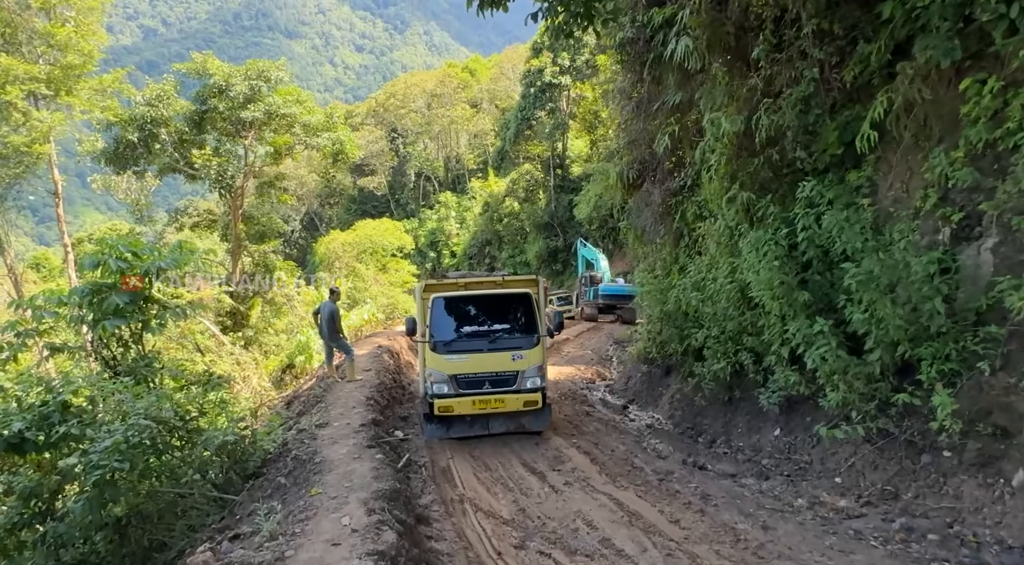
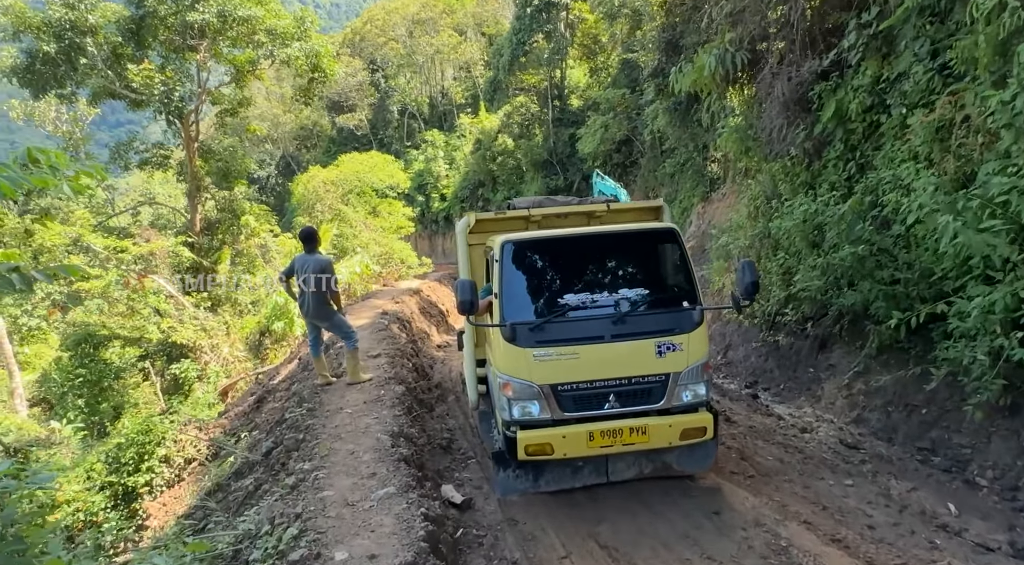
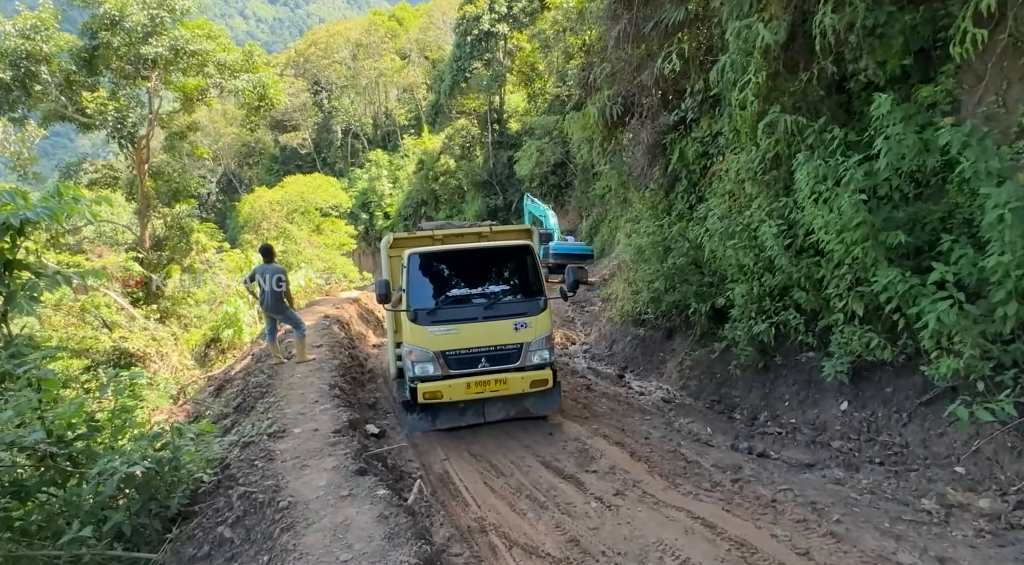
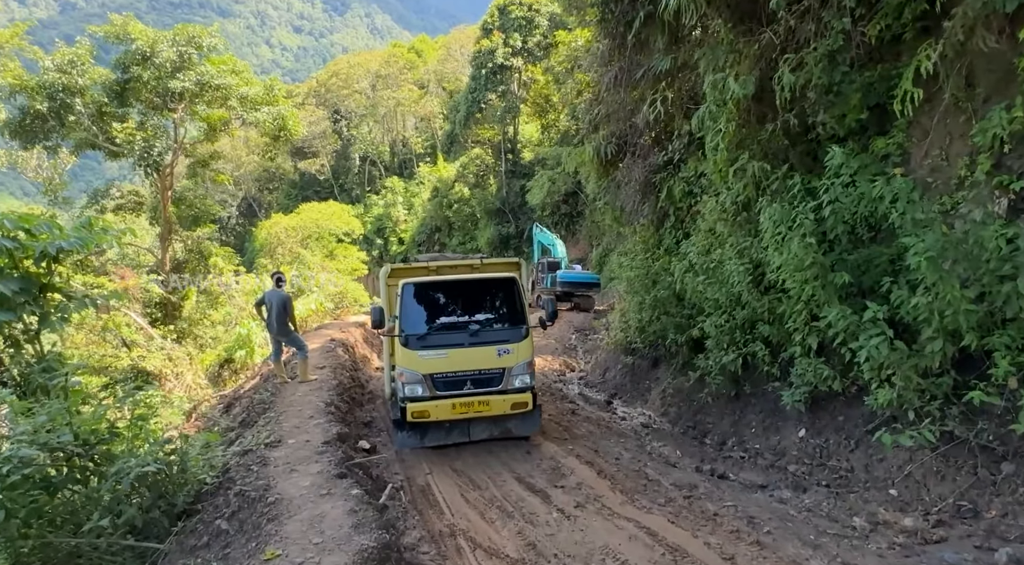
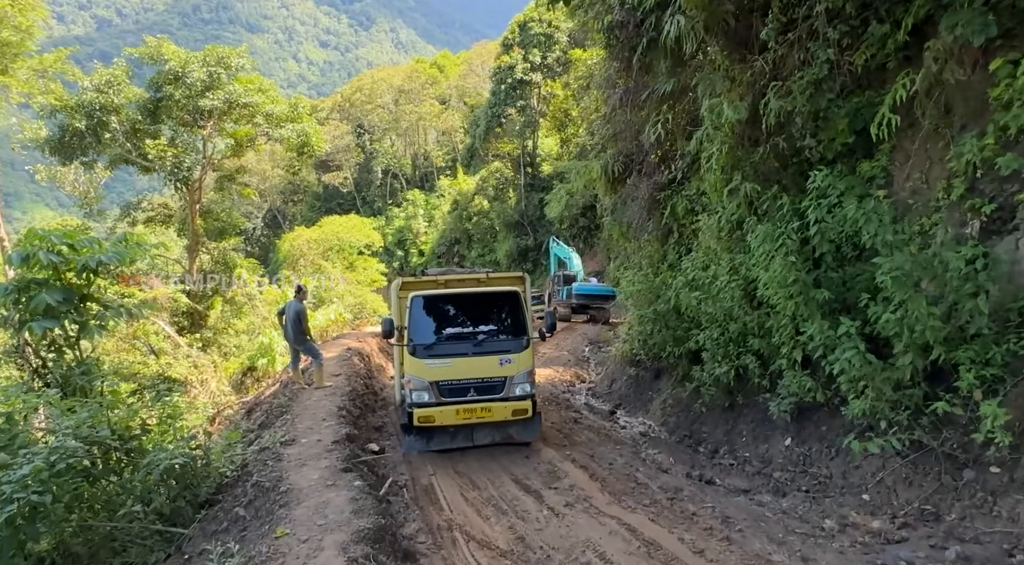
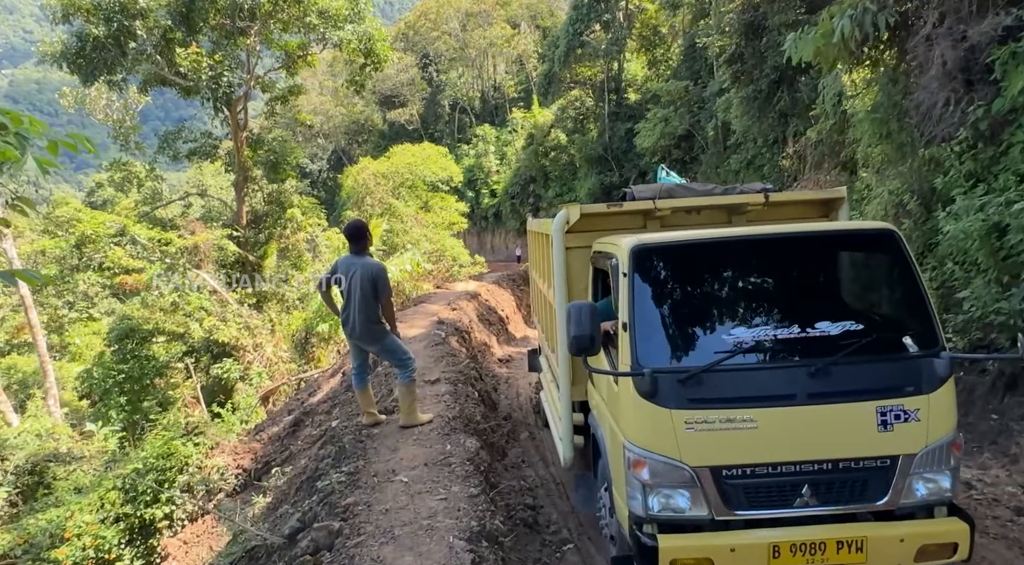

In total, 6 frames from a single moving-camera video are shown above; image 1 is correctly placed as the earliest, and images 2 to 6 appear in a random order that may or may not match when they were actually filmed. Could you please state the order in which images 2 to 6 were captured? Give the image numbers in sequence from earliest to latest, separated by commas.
5, 4, 3, 2, 6
